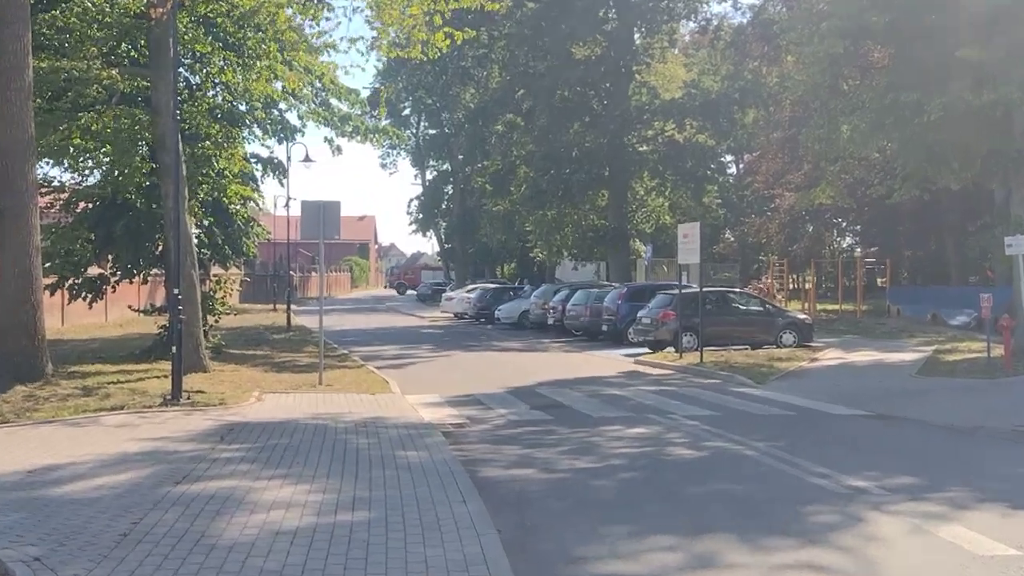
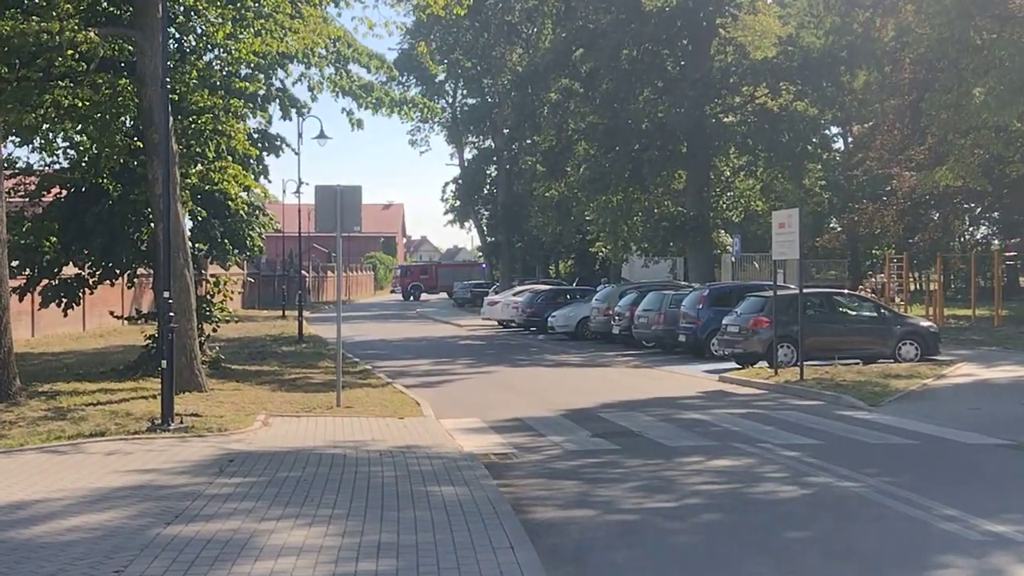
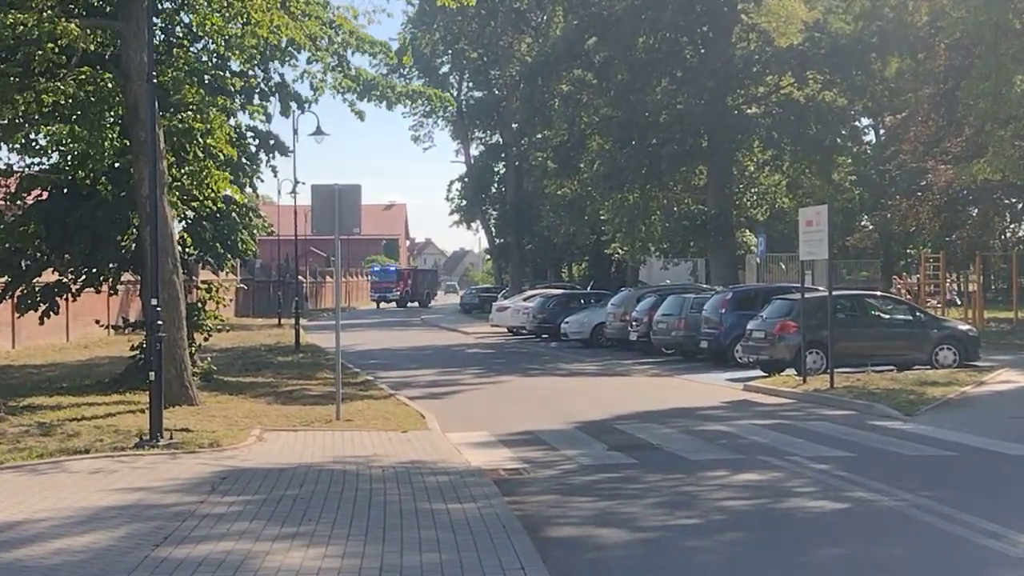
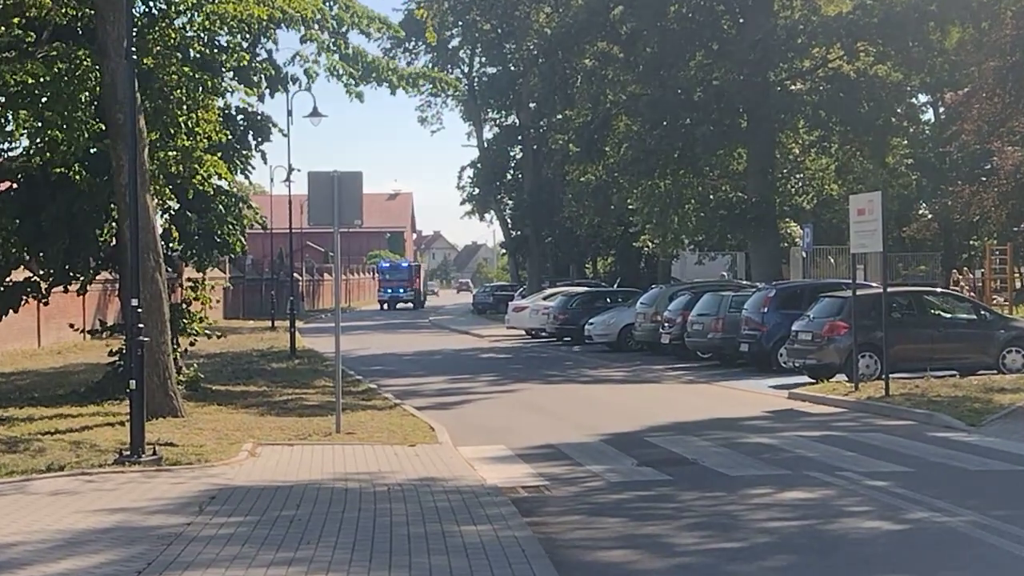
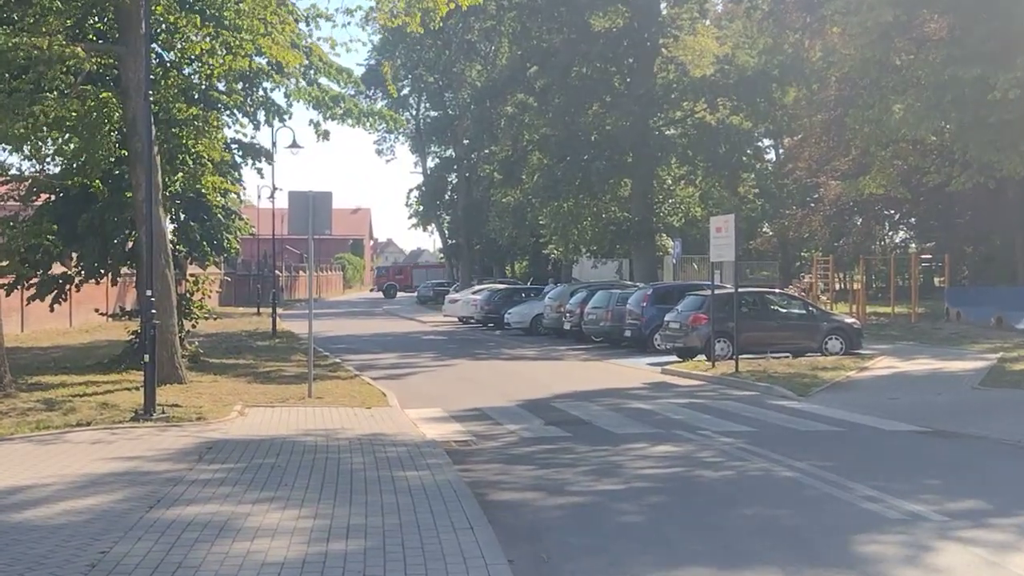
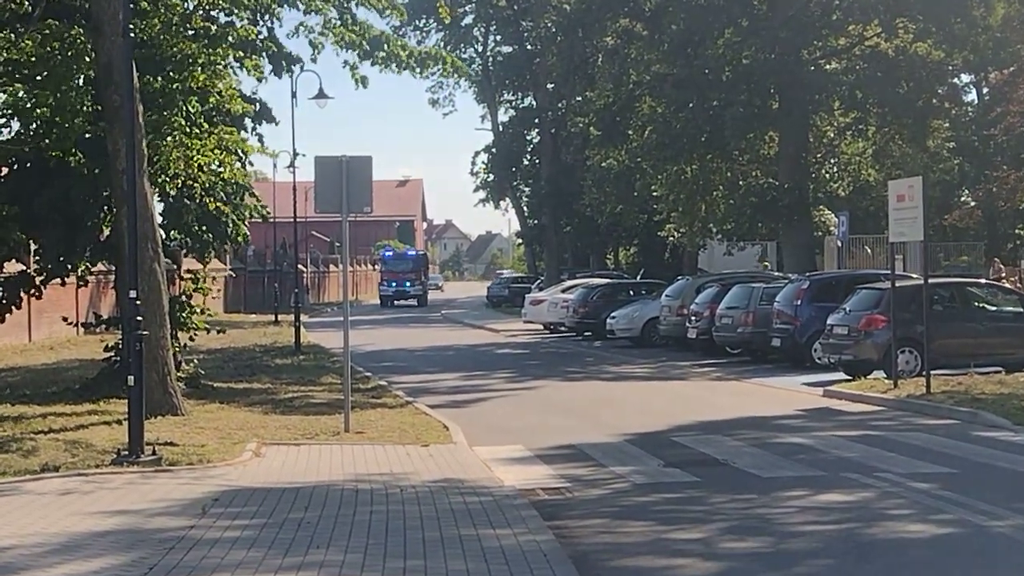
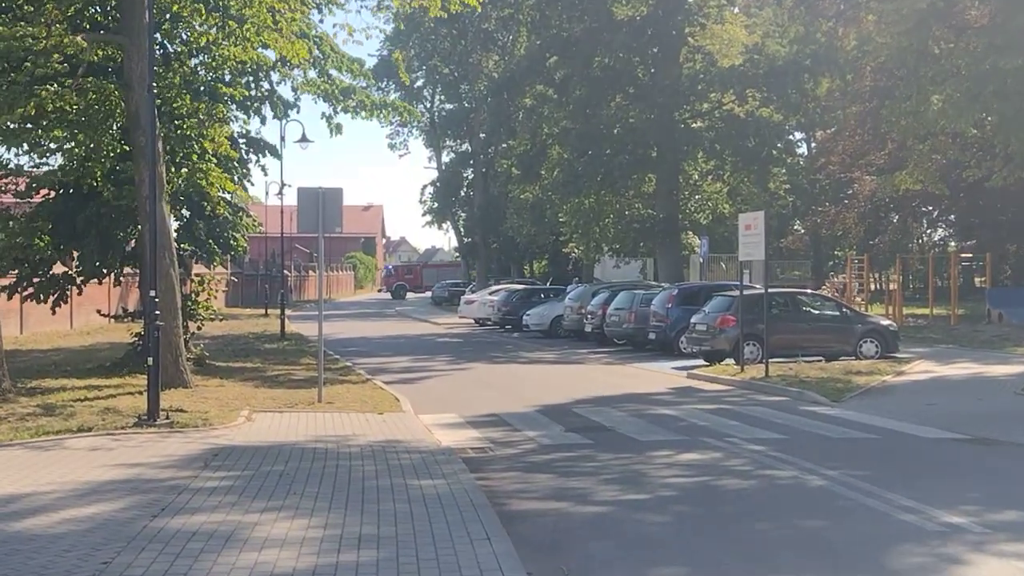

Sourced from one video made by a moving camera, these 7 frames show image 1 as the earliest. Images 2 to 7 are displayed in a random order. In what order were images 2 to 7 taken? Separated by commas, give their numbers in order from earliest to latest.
5, 7, 2, 3, 4, 6
